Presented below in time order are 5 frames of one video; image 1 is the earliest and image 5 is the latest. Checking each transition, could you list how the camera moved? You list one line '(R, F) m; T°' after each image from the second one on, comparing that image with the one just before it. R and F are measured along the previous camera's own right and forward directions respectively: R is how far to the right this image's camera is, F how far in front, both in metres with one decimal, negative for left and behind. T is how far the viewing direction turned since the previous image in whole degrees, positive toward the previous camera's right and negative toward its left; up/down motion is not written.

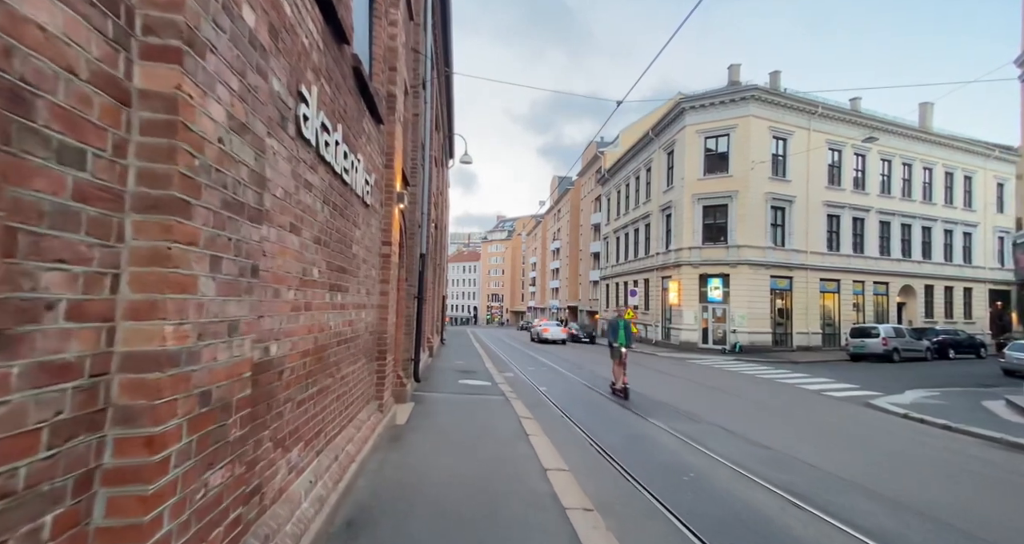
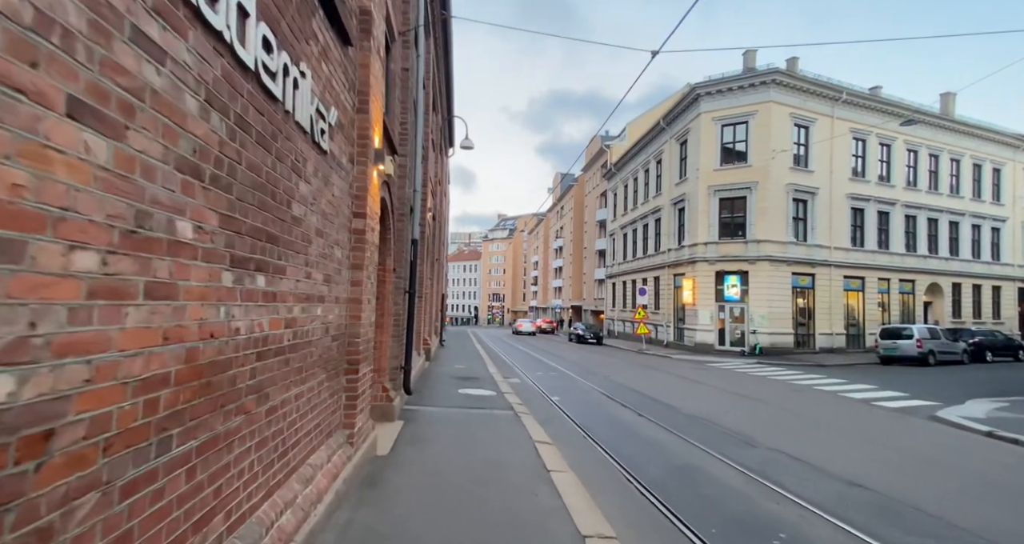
(-0.2, +1.6) m; 0°
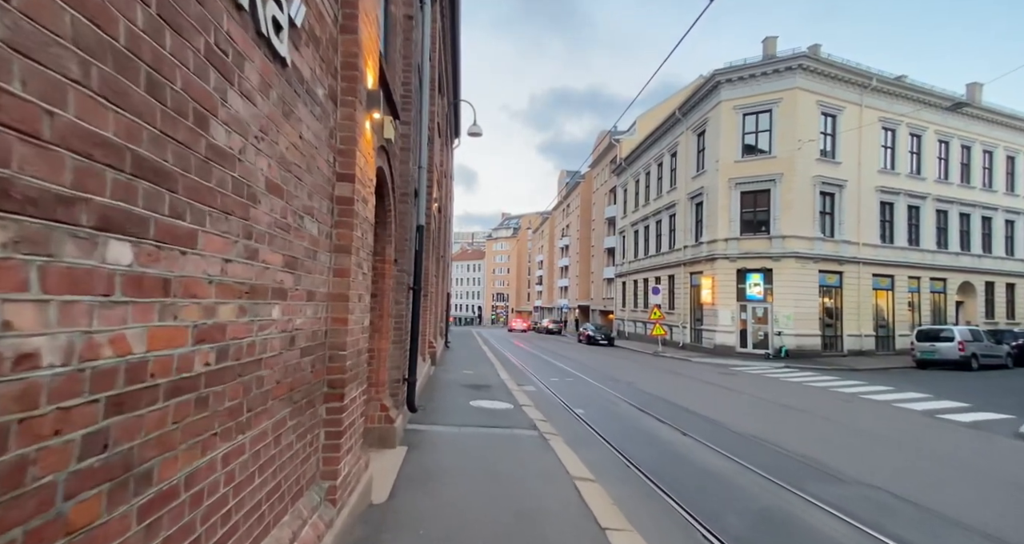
(-0.3, +1.3) m; 0°
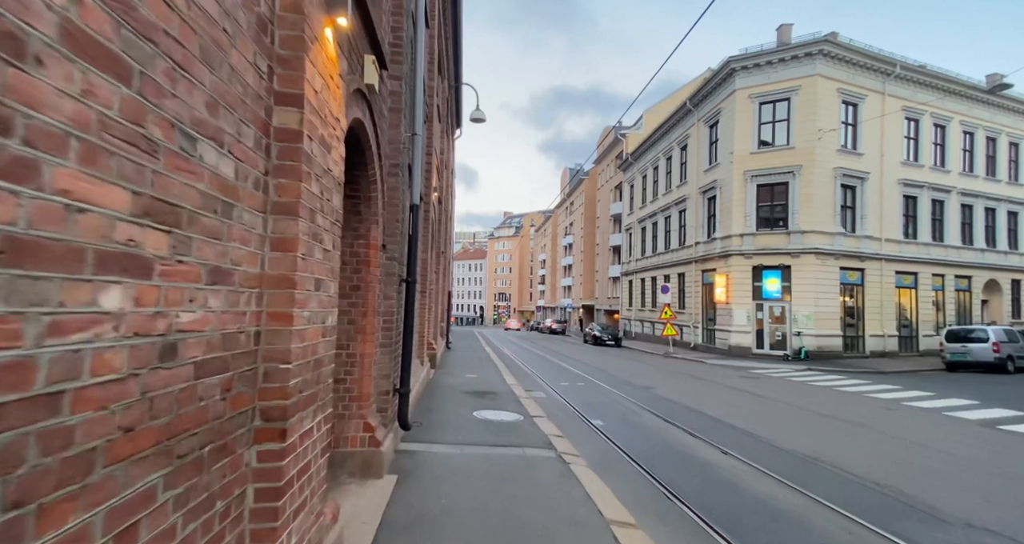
(-0.1, +1.1) m; 0°
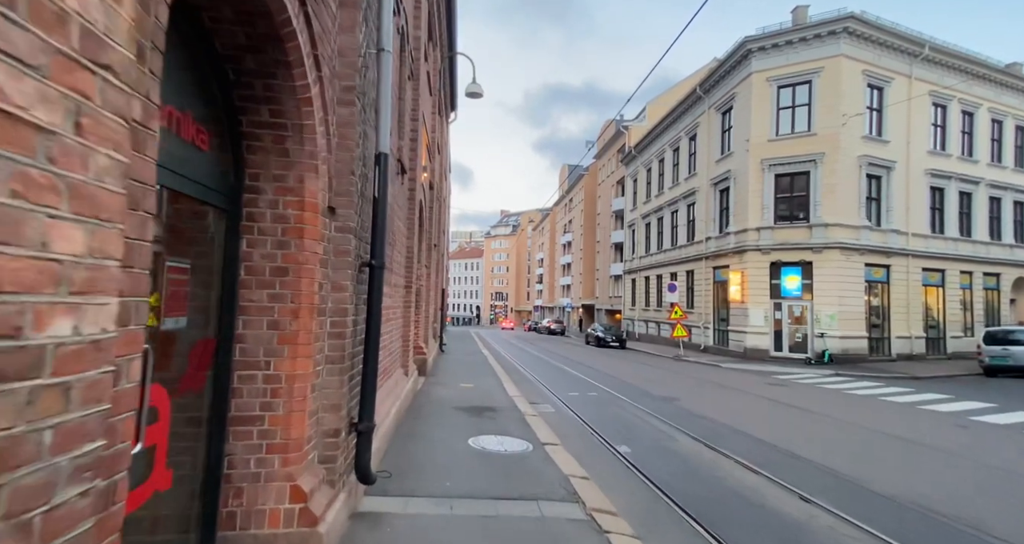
(-0.1, +1.8) m; 0°
